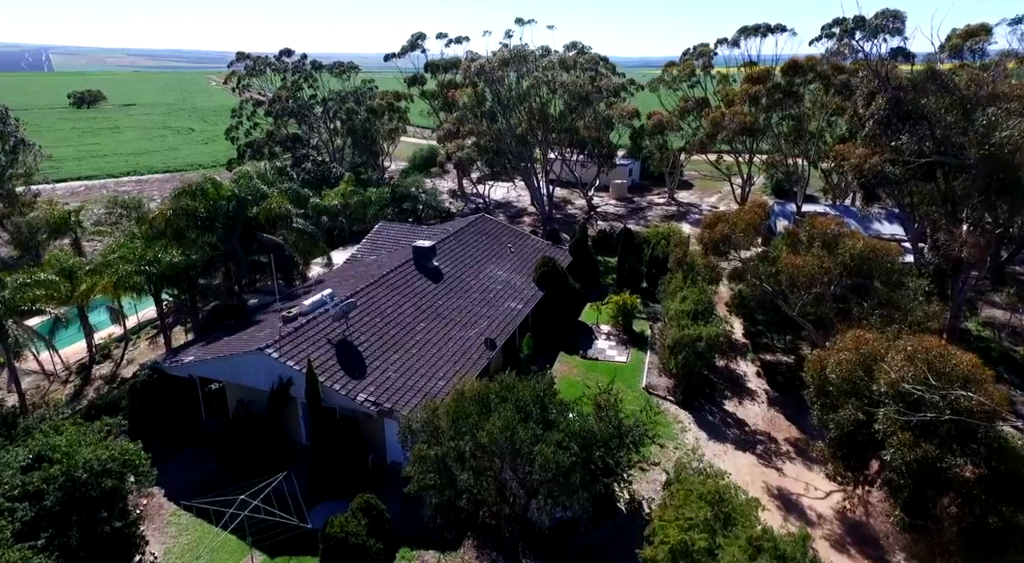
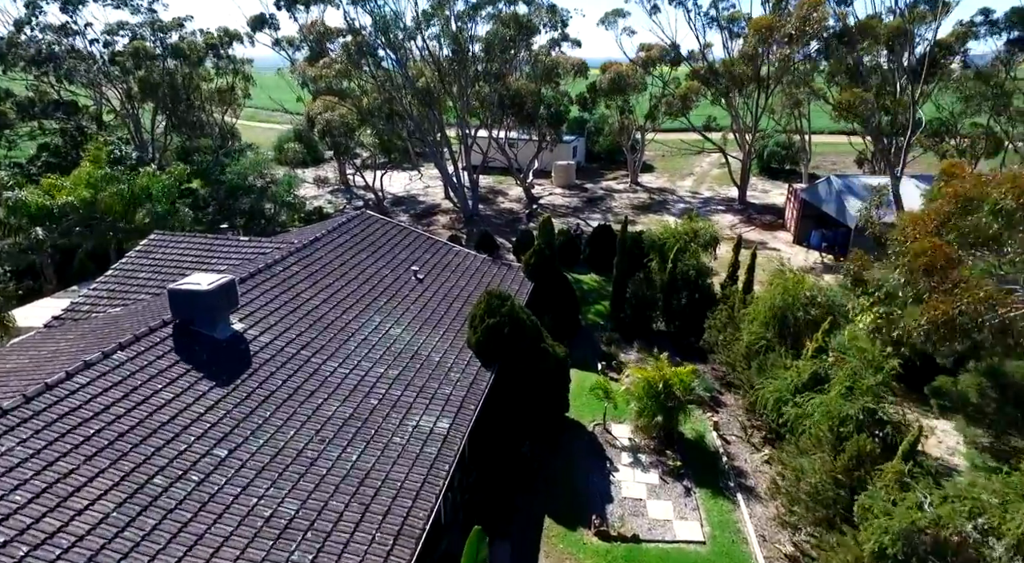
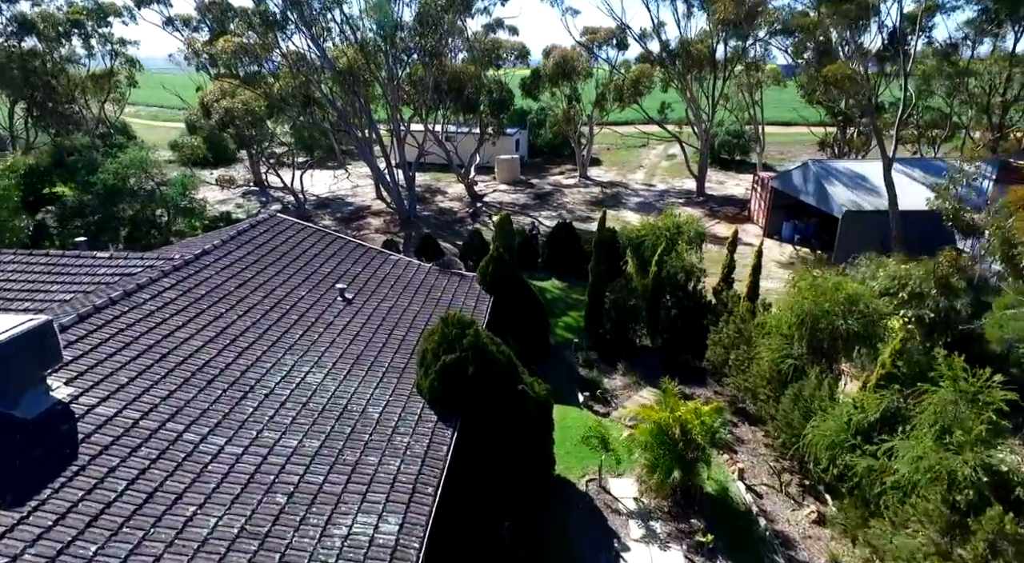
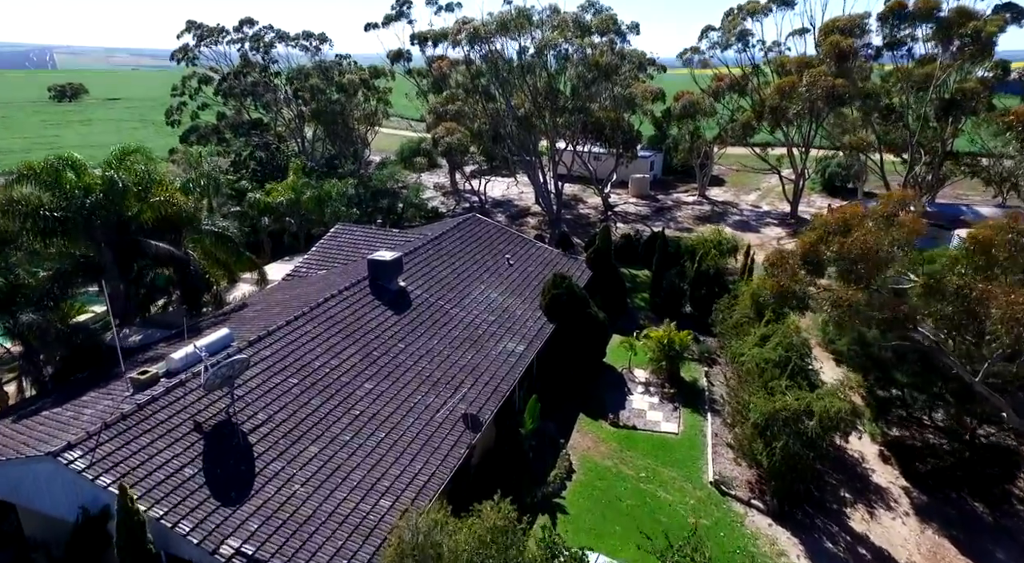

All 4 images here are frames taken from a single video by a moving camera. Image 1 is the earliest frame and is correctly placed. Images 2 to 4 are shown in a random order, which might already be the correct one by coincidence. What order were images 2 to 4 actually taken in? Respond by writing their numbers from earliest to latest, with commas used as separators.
4, 2, 3
